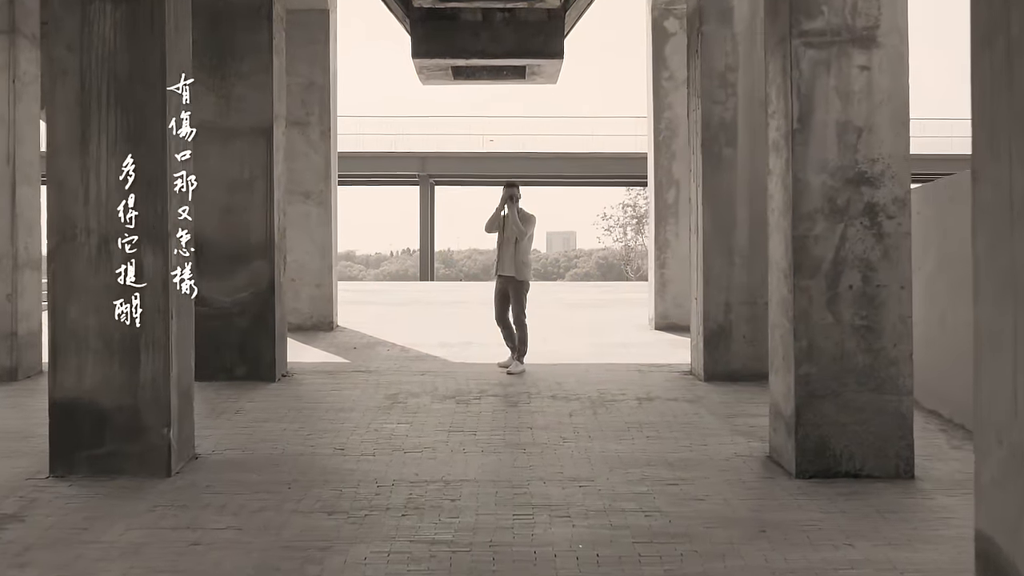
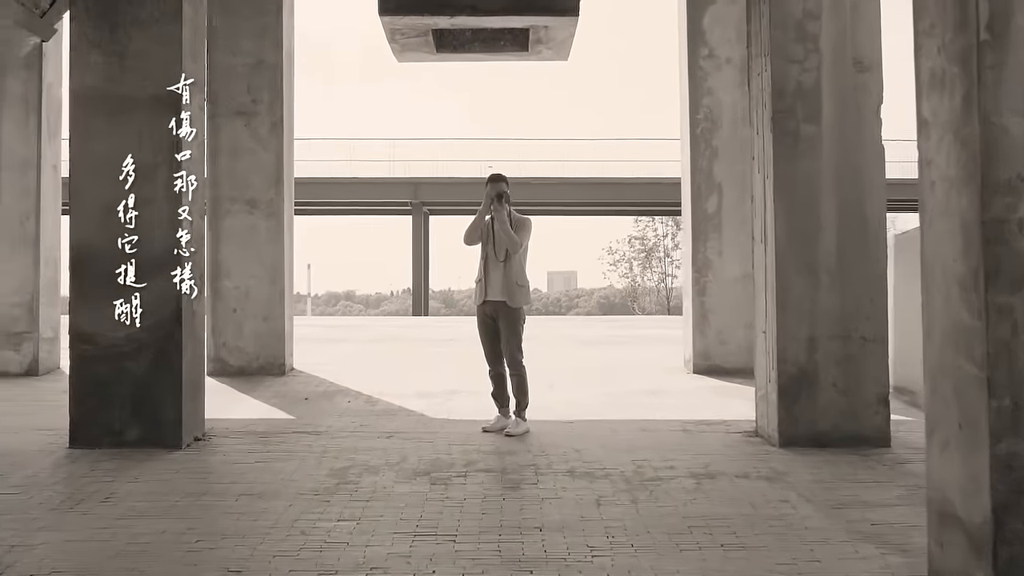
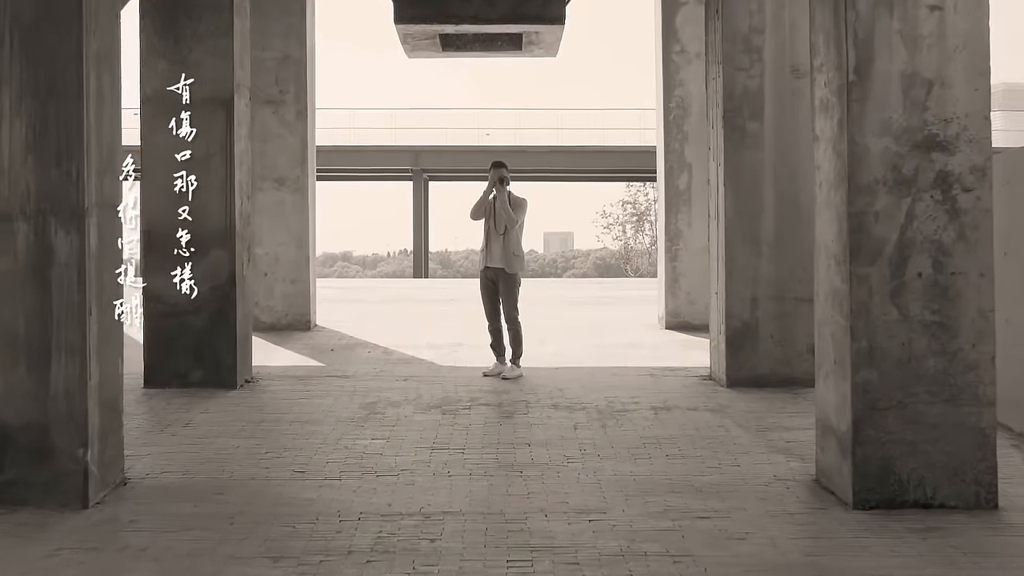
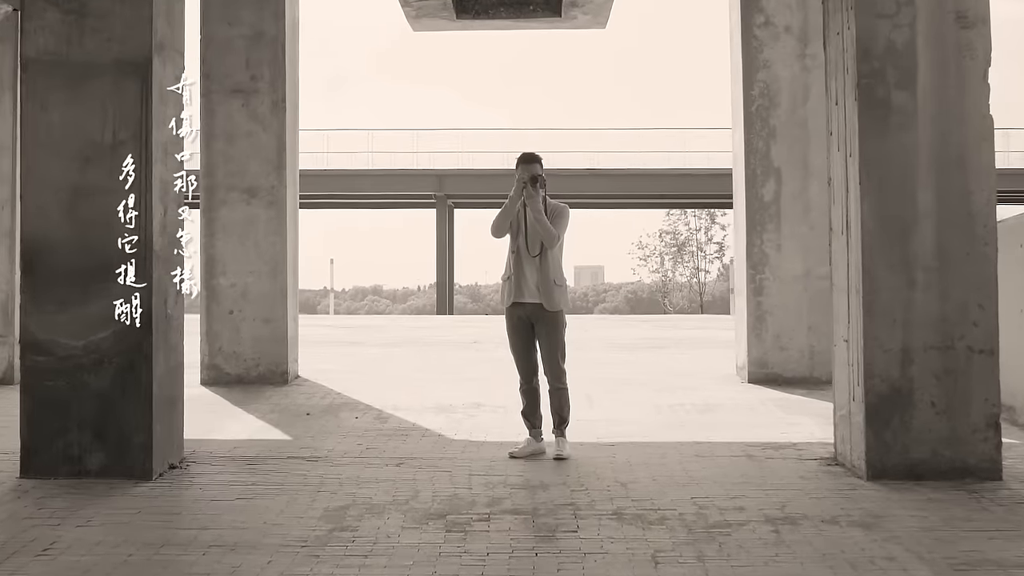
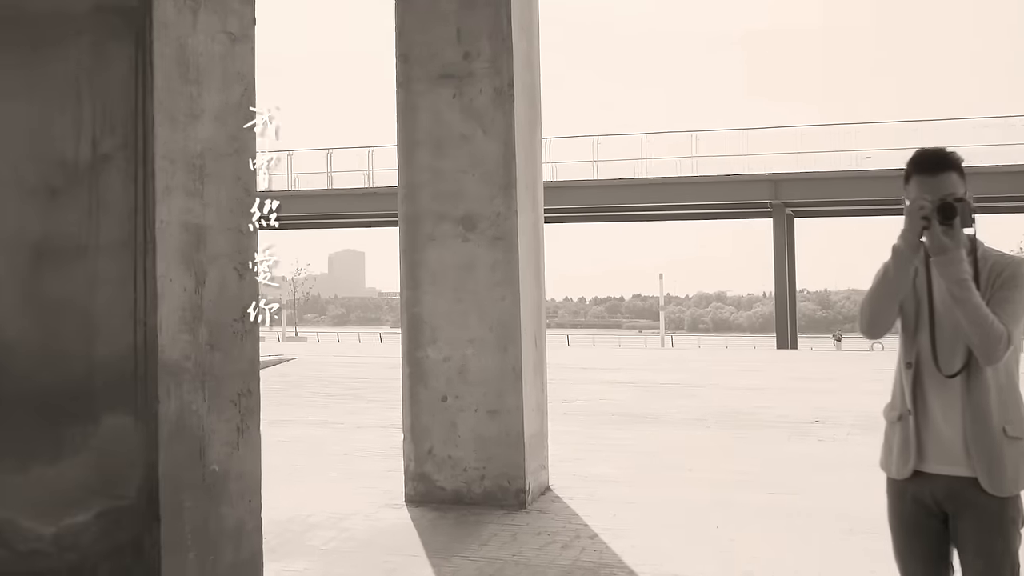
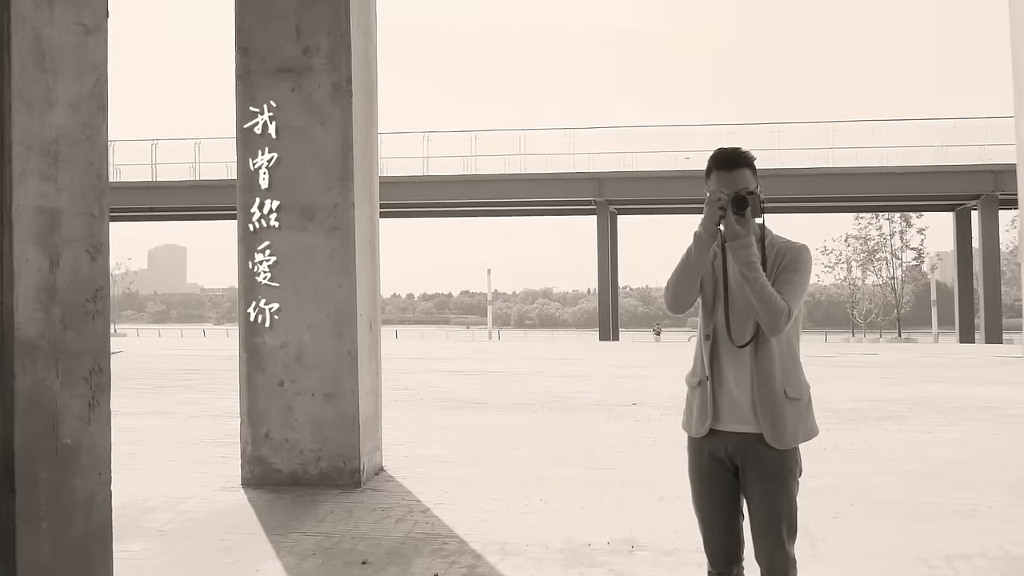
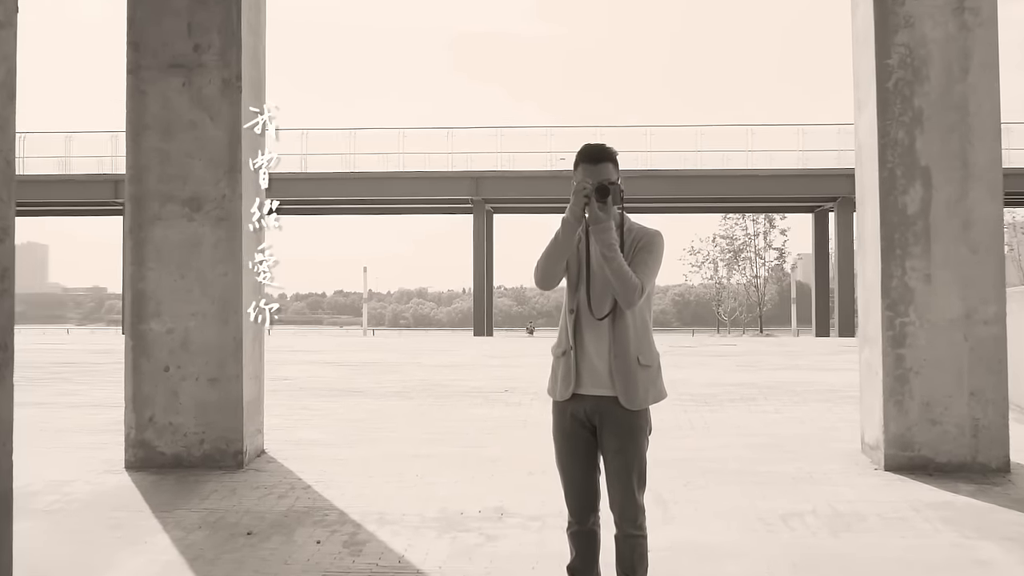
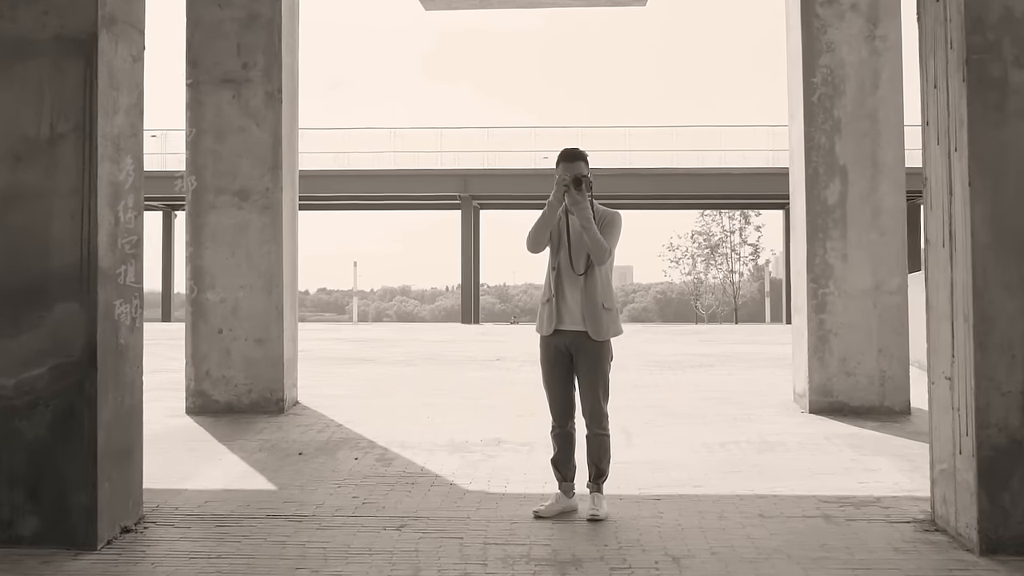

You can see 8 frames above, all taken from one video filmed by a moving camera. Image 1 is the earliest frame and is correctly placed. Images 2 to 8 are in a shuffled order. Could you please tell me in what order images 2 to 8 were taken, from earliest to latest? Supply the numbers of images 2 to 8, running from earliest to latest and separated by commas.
3, 2, 4, 8, 7, 6, 5
